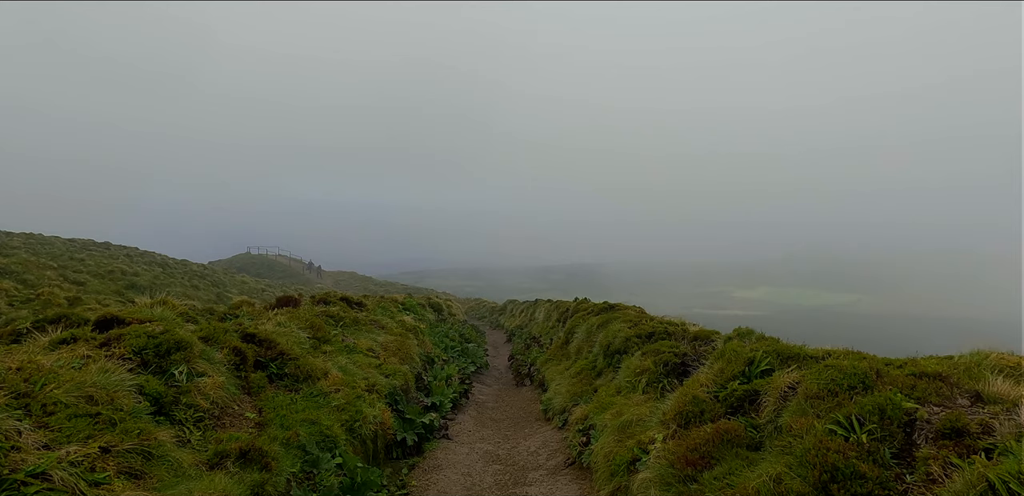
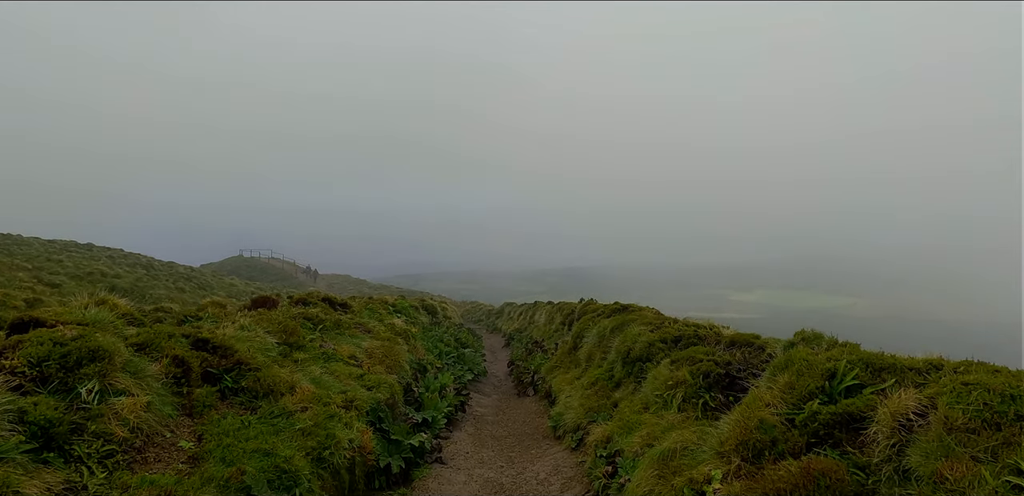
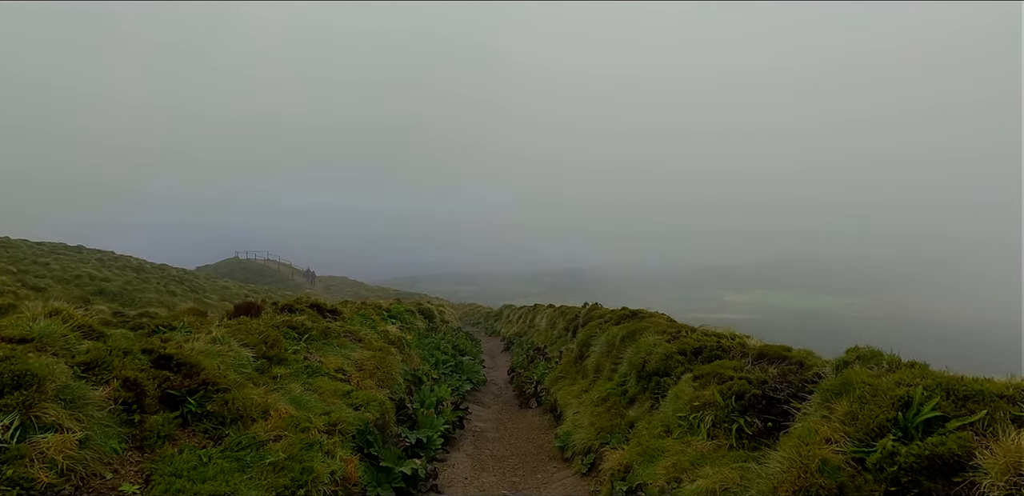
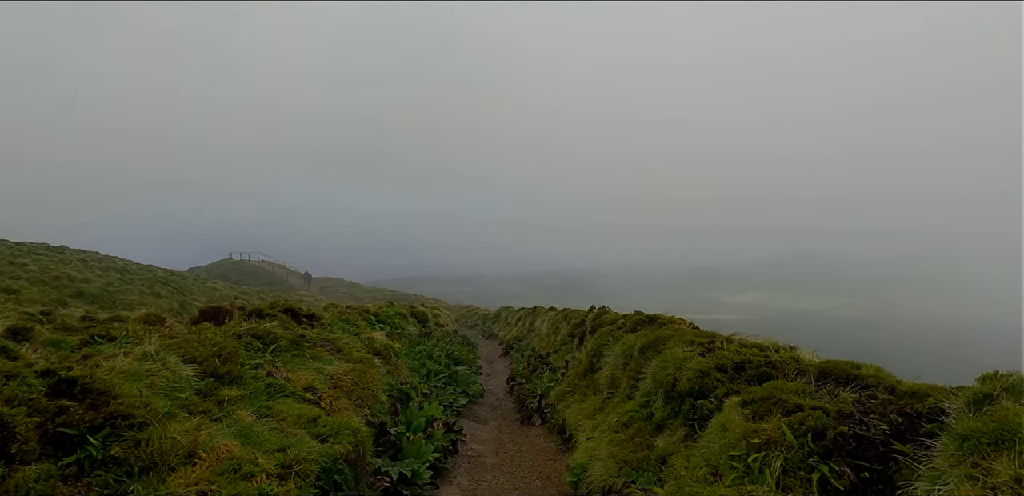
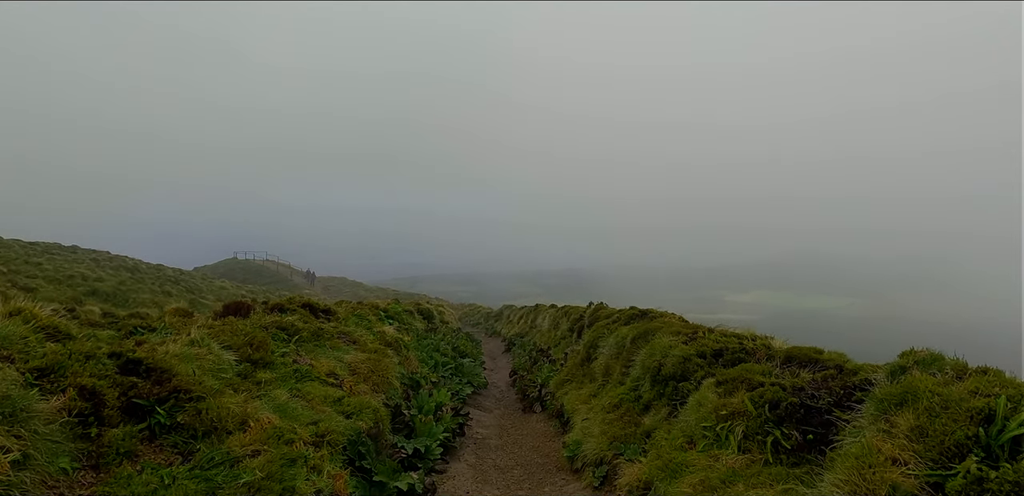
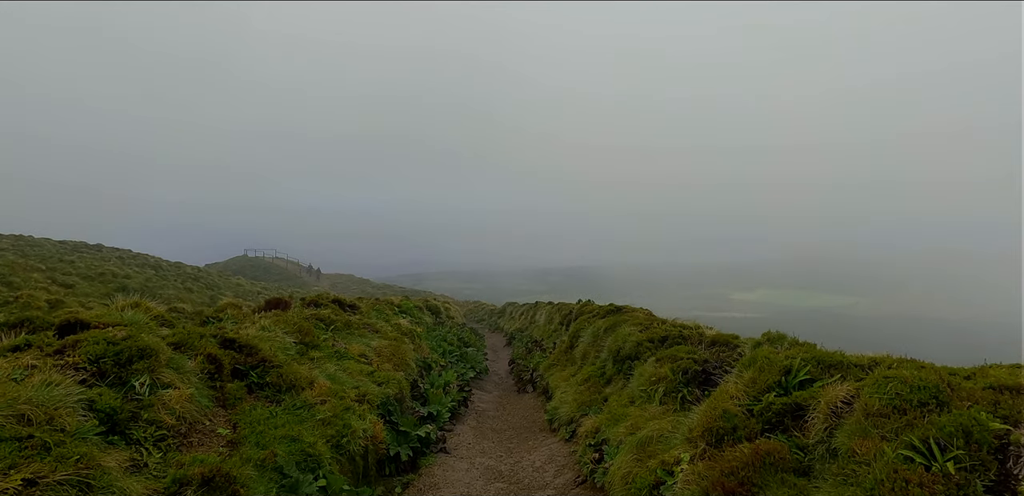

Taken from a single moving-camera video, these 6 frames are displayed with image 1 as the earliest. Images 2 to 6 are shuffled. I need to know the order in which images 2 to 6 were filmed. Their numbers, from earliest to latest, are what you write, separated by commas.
6, 2, 3, 5, 4
